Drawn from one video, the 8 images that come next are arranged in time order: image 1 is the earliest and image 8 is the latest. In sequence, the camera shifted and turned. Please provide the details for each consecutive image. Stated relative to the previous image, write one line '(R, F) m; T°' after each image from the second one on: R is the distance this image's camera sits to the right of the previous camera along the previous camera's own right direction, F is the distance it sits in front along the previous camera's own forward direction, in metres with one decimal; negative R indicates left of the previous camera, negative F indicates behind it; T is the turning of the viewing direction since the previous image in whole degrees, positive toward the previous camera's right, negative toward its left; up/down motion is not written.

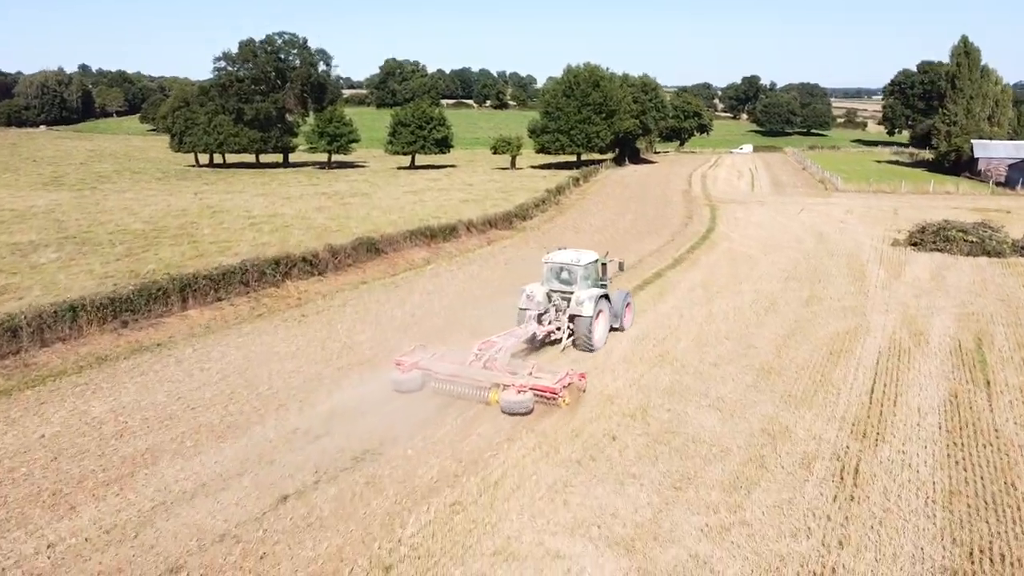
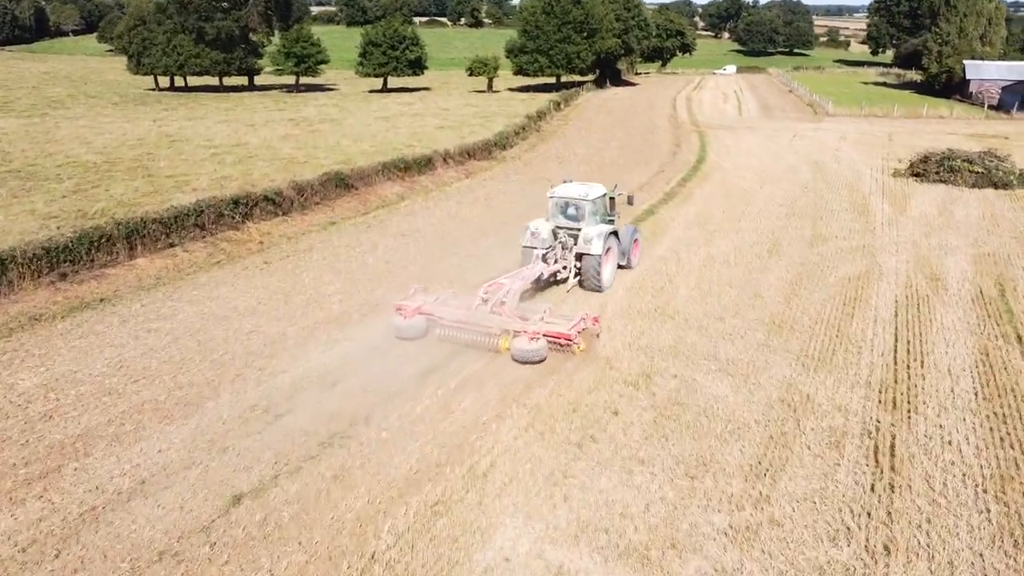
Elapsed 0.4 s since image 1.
(-0.1, +1.7) m; +2°
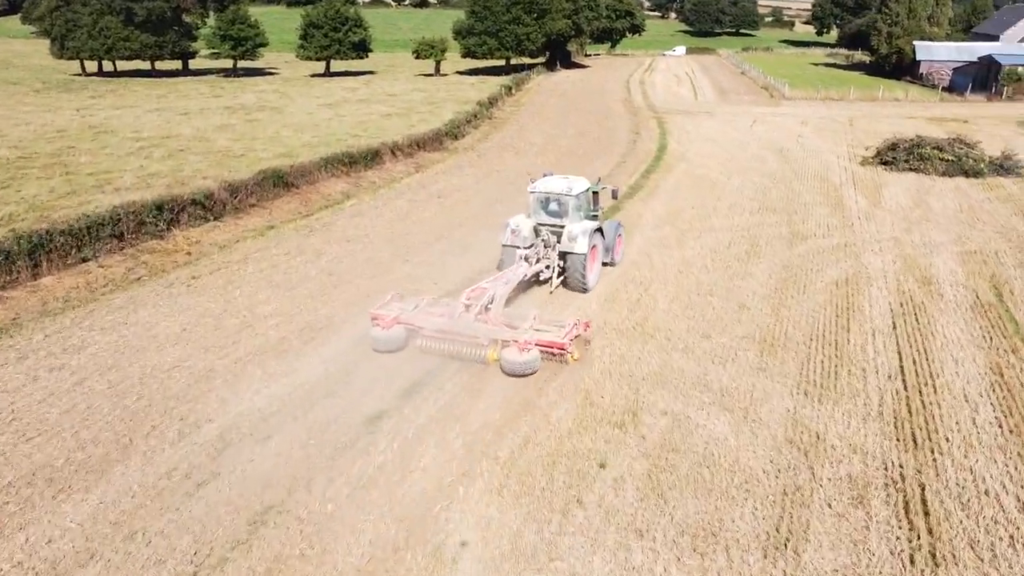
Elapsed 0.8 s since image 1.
(-0.2, +1.7) m; +3°
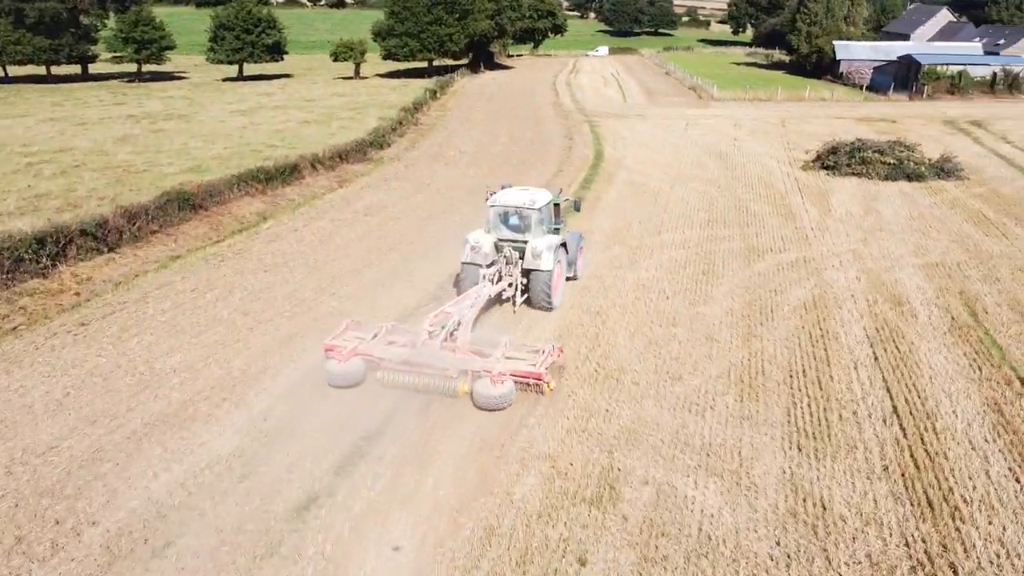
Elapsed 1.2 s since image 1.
(-0.2, +1.7) m; +5°
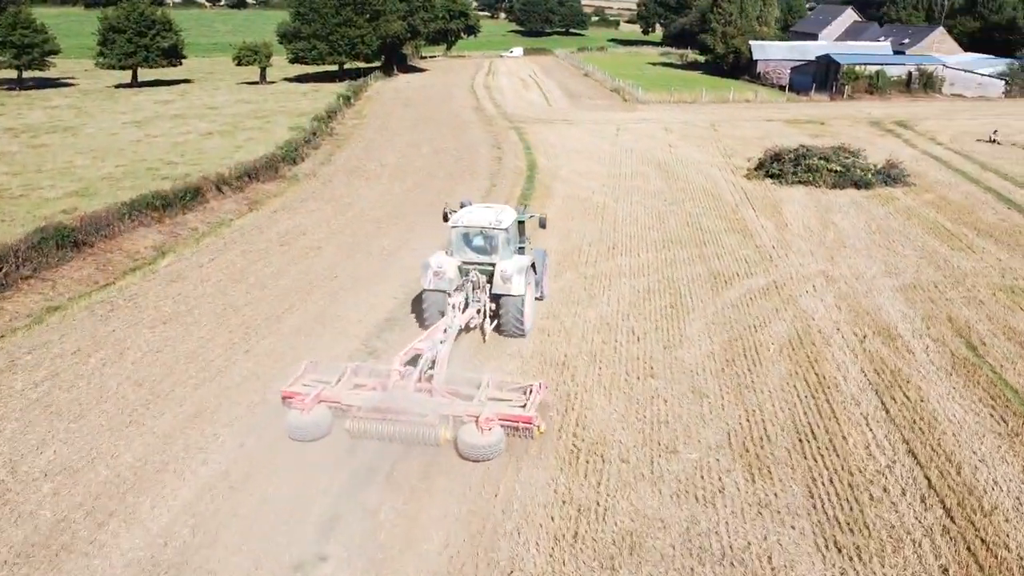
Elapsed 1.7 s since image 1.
(-0.5, +2.1) m; +6°
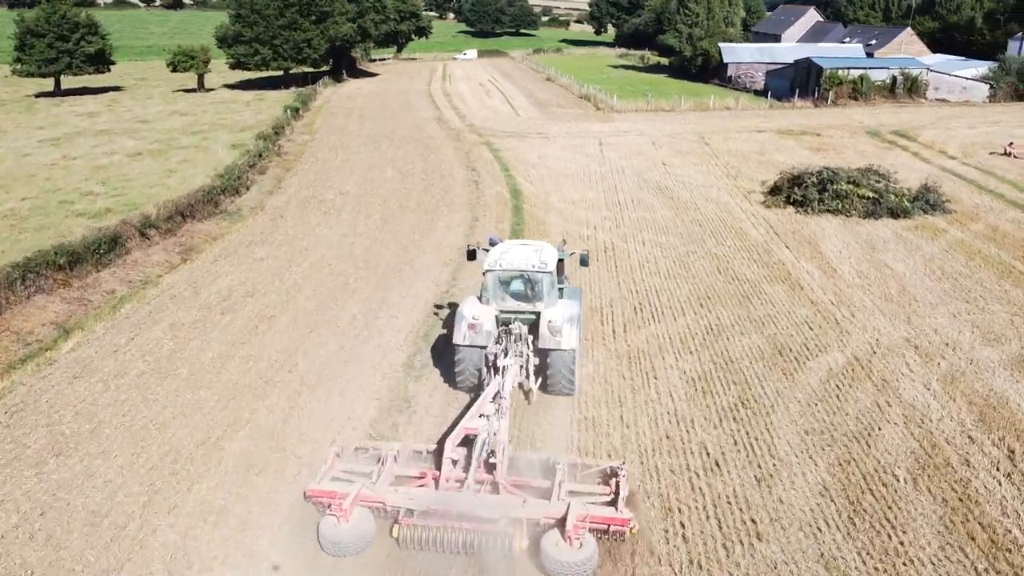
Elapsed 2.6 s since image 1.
(-1.0, +3.8) m; +3°
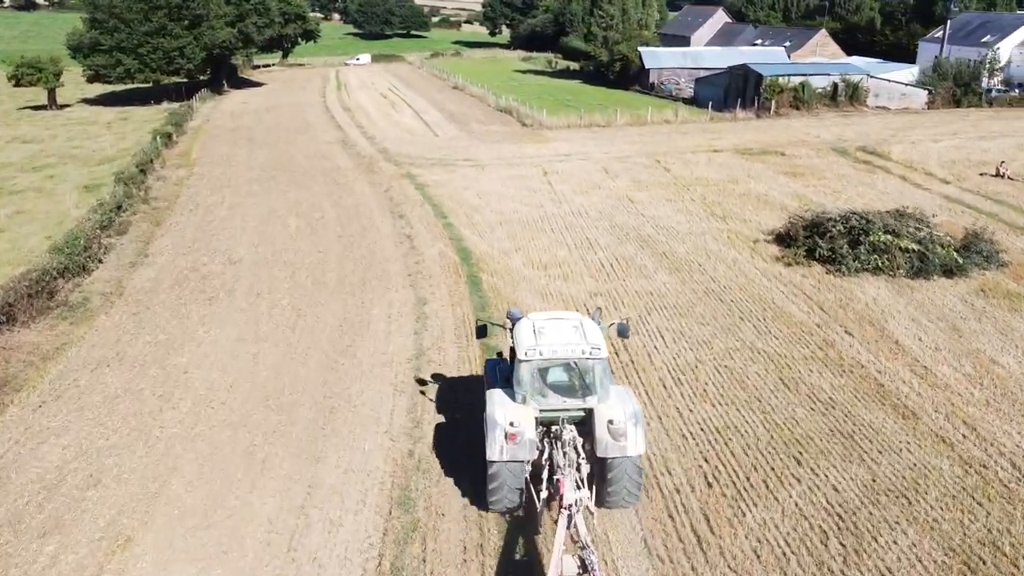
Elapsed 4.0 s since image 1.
(-1.2, +5.6) m; +7°
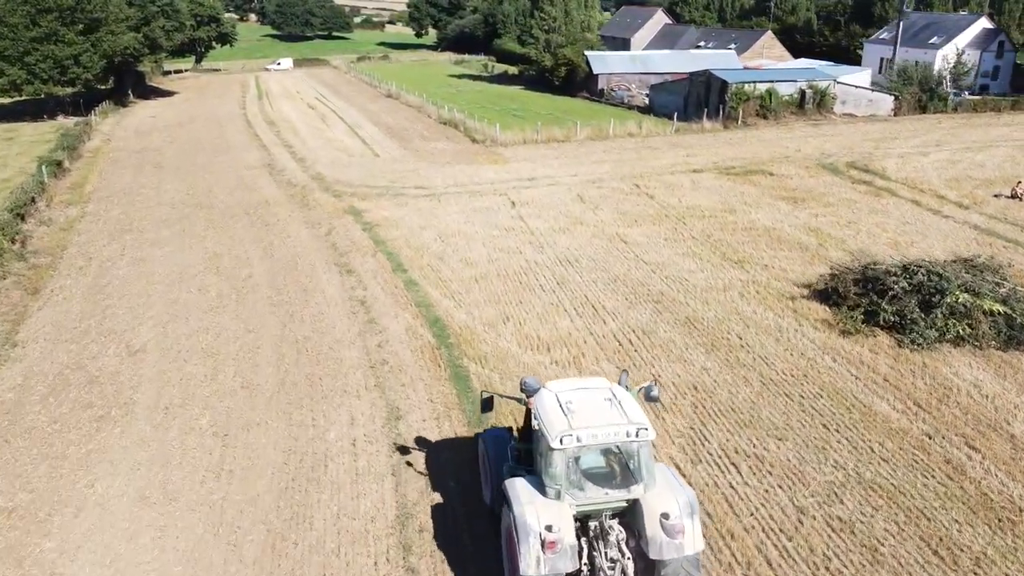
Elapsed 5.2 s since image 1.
(-1.1, +4.1) m; +5°
